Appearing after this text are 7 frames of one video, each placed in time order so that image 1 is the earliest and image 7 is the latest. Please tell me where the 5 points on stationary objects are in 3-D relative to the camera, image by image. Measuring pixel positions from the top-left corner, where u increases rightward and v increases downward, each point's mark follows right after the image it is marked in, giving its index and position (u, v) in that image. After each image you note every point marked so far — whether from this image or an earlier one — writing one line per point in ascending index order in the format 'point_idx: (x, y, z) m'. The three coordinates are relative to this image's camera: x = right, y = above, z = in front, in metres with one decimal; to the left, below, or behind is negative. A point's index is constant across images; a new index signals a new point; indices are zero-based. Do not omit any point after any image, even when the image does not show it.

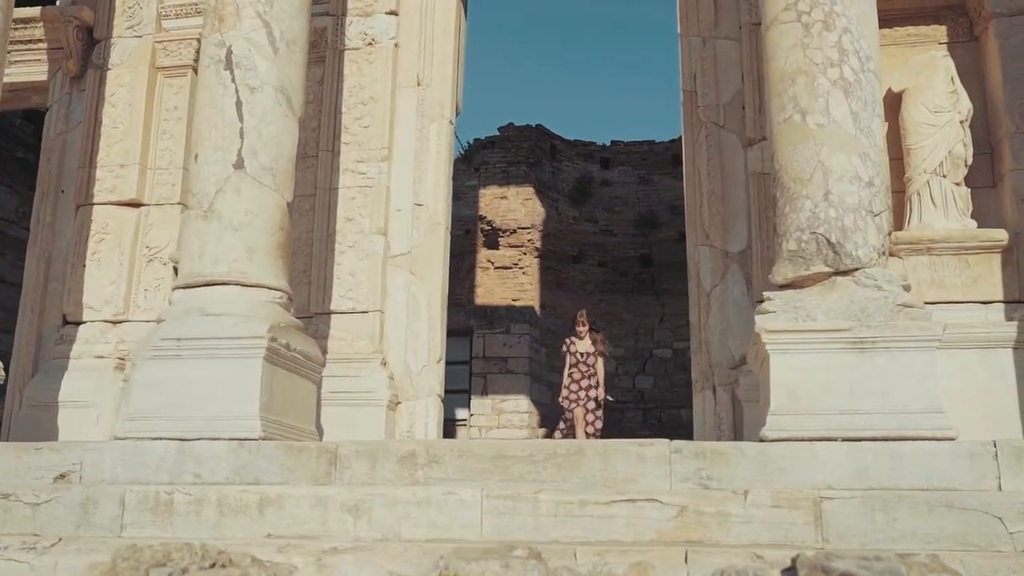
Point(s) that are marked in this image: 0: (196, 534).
0: (-1.4, -1.1, +4.6) m
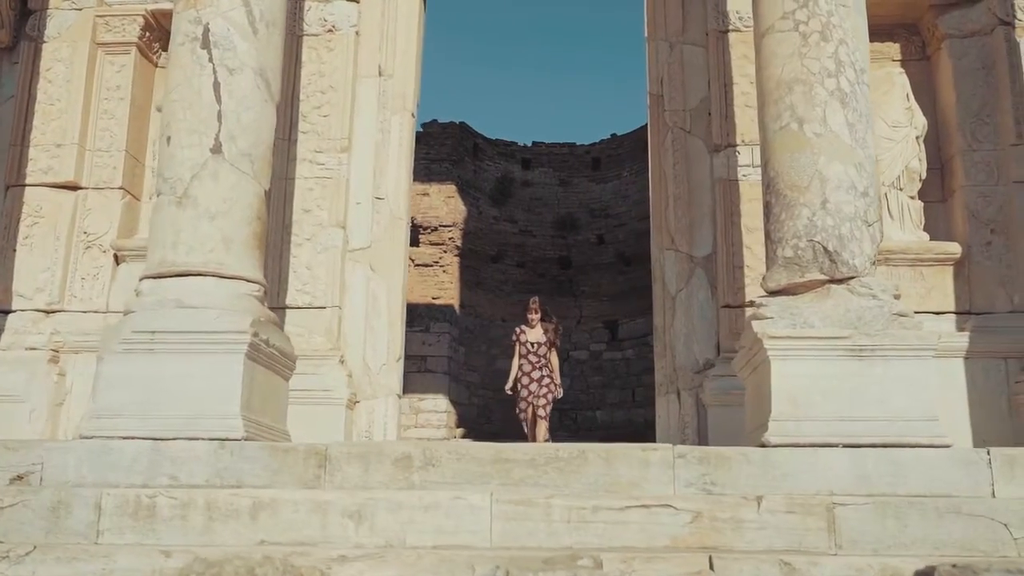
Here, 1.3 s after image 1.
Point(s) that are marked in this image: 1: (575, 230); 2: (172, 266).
0: (-1.4, -1.1, +4.3) m
1: (+1.2, +1.1, +18.4) m
2: (-1.7, +0.1, +5.2) m
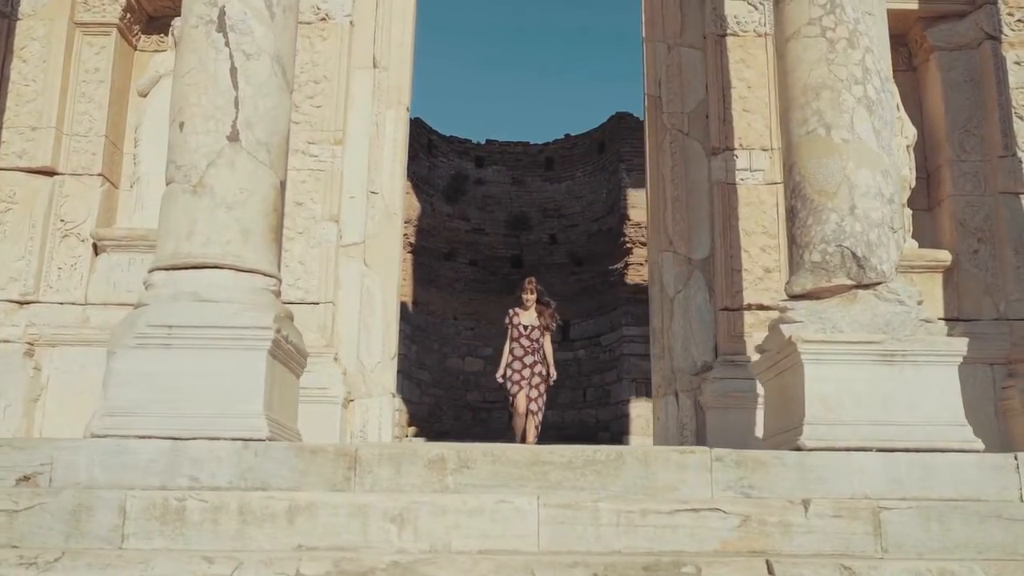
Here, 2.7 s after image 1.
0: (-1.2, -1.1, +4.1) m
1: (+0.3, +1.1, +18.4) m
2: (-1.6, +0.2, +4.9) m
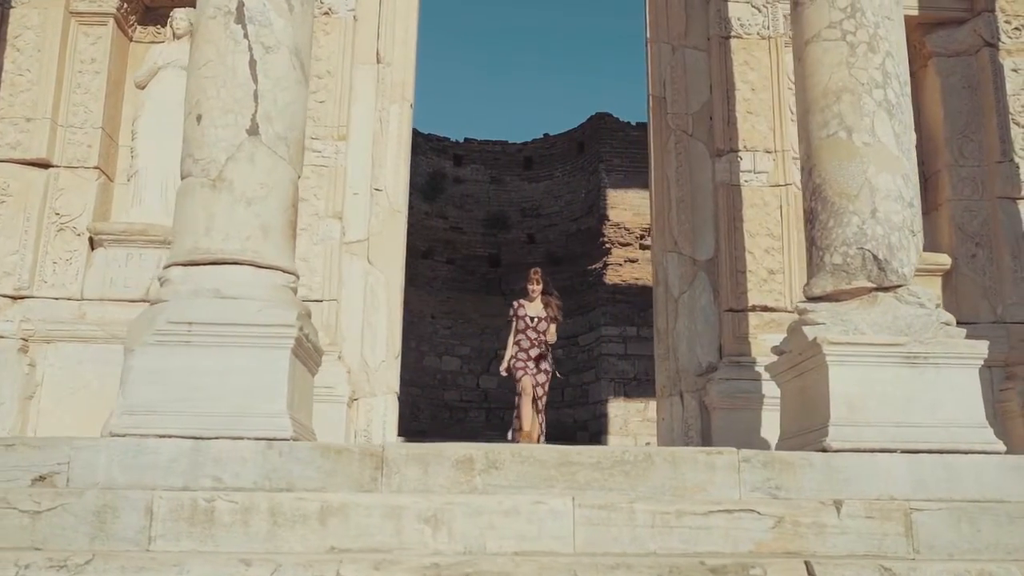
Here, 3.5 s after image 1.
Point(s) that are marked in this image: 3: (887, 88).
0: (-1.1, -1.0, +4.0) m
1: (-0.1, +1.1, +18.3) m
2: (-1.5, +0.2, +4.9) m
3: (+2.0, +1.1, +5.3) m
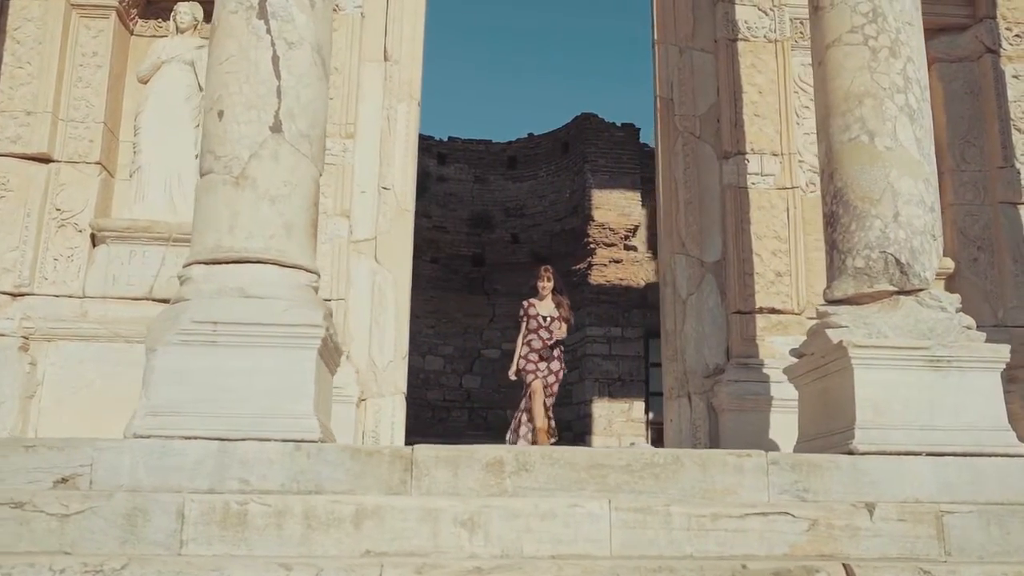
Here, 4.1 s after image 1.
0: (-0.9, -1.0, +3.9) m
1: (-0.4, +1.1, +18.3) m
2: (-1.3, +0.2, +4.8) m
3: (+2.1, +1.0, +5.3) m
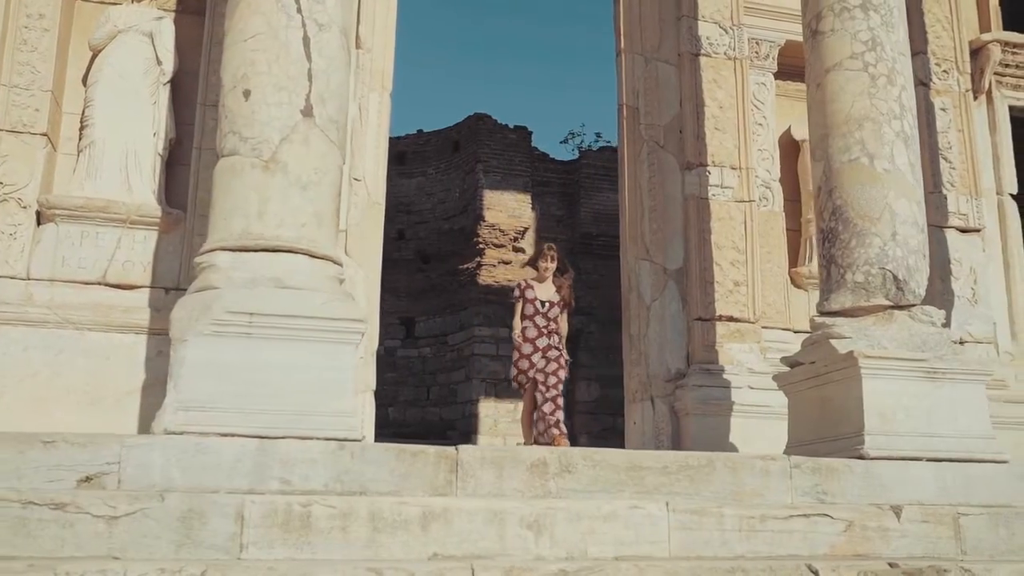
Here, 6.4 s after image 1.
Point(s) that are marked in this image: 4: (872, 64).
0: (-0.6, -1.0, +3.8) m
1: (-2.5, +1.2, +18.0) m
2: (-1.1, +0.2, +4.5) m
3: (+2.2, +1.0, +5.6) m
4: (+2.0, +1.3, +5.7) m
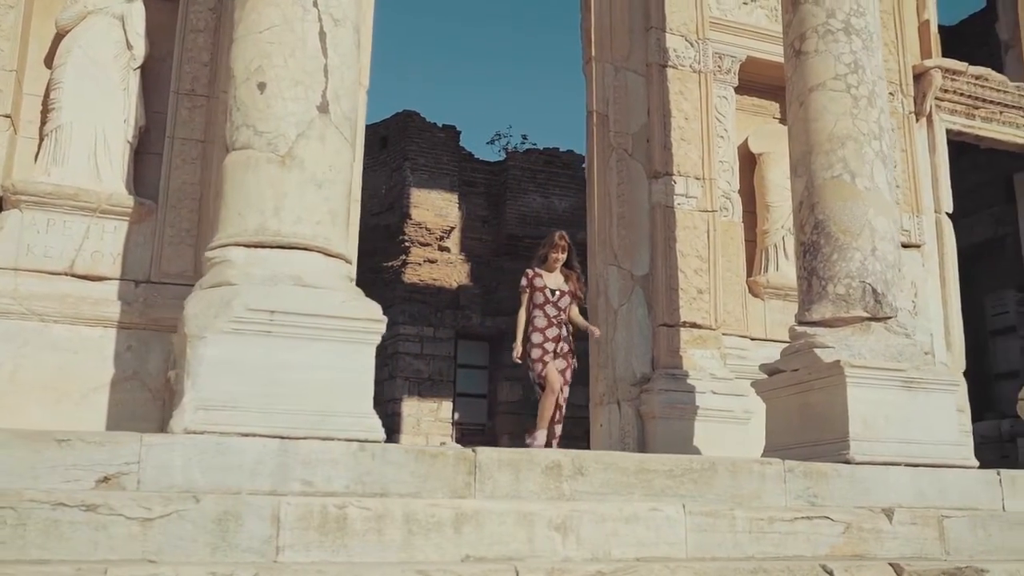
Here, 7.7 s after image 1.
0: (-0.5, -1.0, +3.8) m
1: (-3.8, +1.3, +17.7) m
2: (-1.0, +0.2, +4.5) m
3: (+2.2, +0.9, +5.9) m
4: (+2.0, +1.2, +5.9) m
